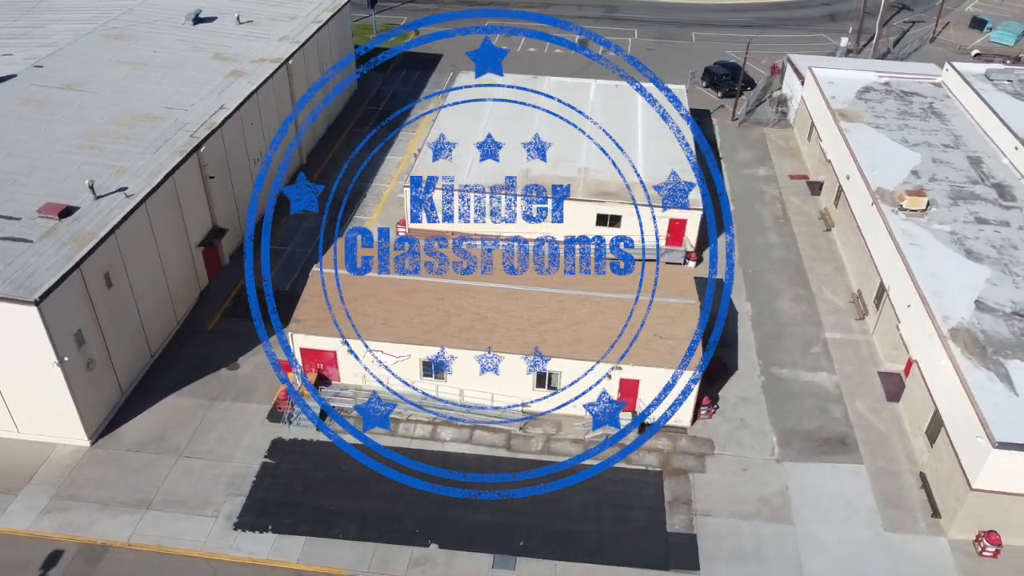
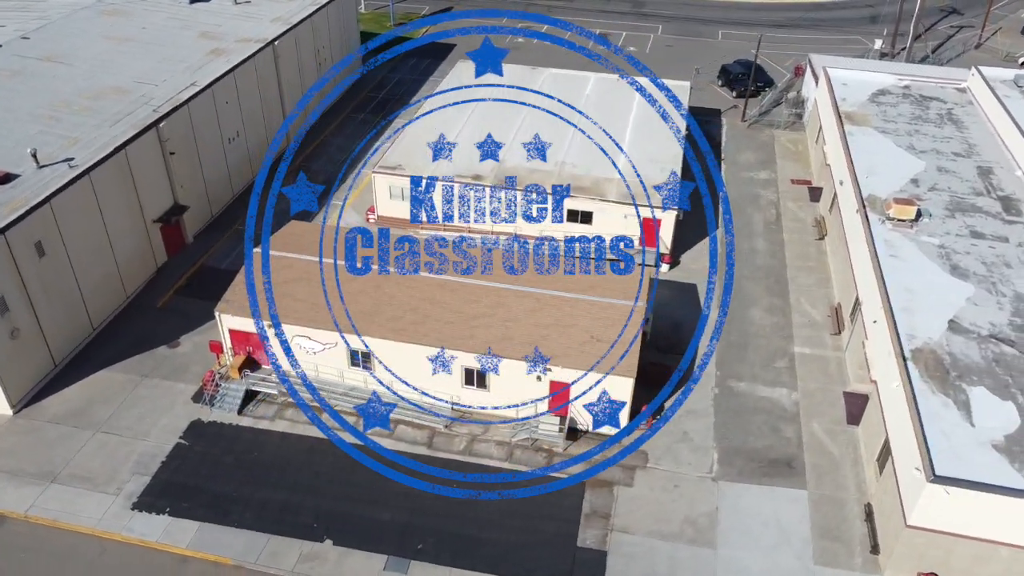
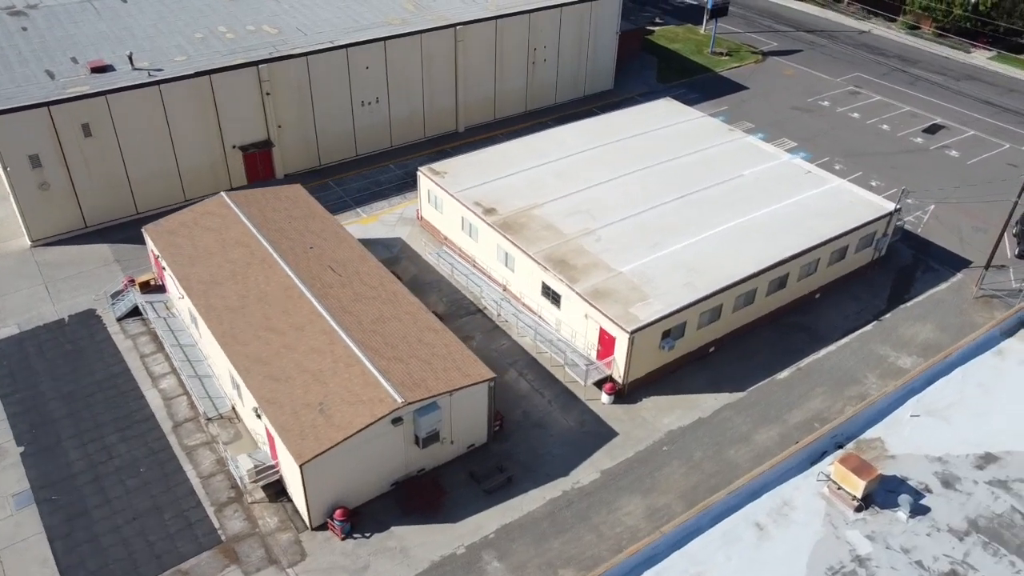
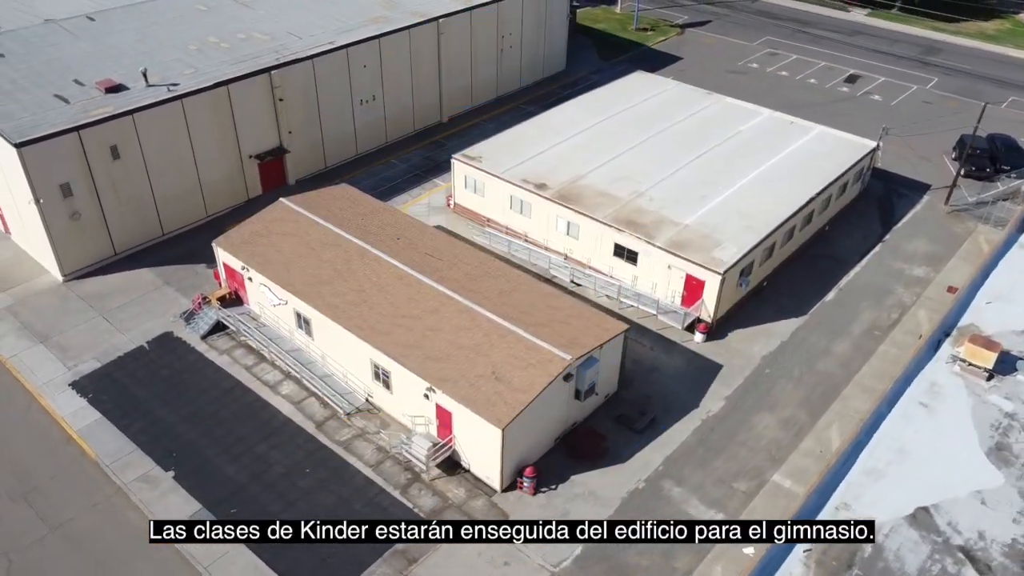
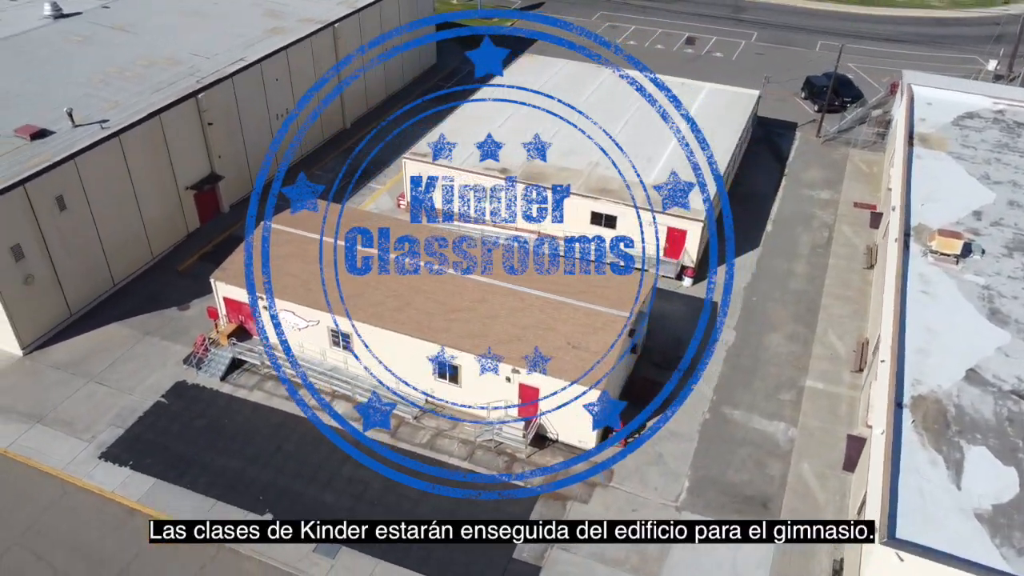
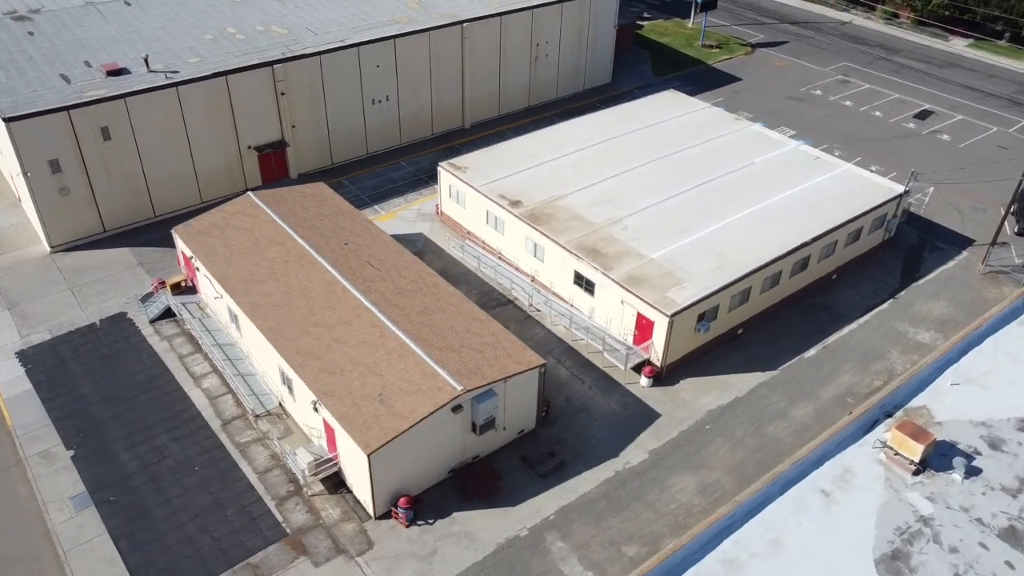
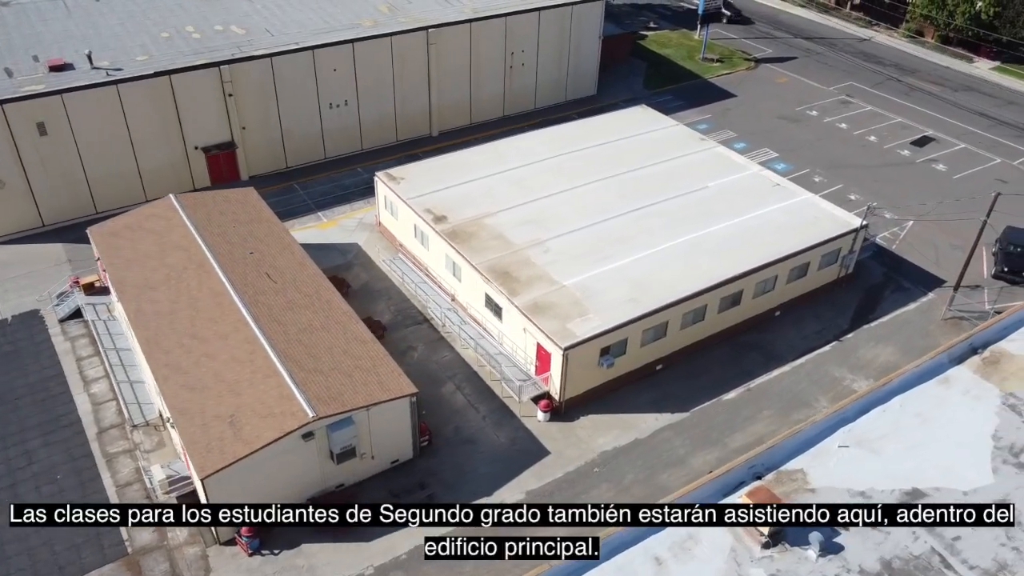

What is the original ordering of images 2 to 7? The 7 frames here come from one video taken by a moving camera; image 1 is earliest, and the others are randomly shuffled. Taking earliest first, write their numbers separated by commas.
2, 5, 4, 6, 3, 7
